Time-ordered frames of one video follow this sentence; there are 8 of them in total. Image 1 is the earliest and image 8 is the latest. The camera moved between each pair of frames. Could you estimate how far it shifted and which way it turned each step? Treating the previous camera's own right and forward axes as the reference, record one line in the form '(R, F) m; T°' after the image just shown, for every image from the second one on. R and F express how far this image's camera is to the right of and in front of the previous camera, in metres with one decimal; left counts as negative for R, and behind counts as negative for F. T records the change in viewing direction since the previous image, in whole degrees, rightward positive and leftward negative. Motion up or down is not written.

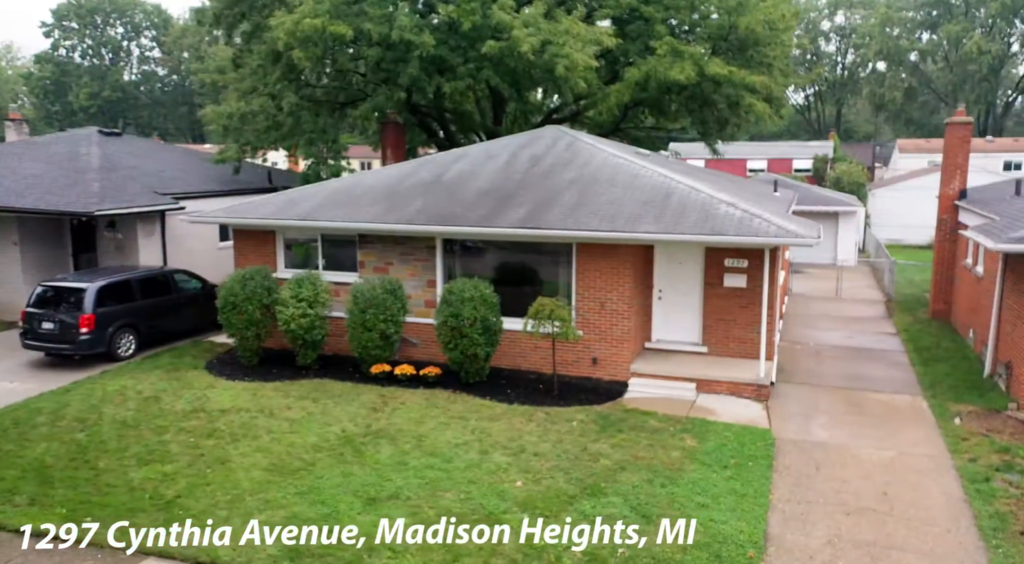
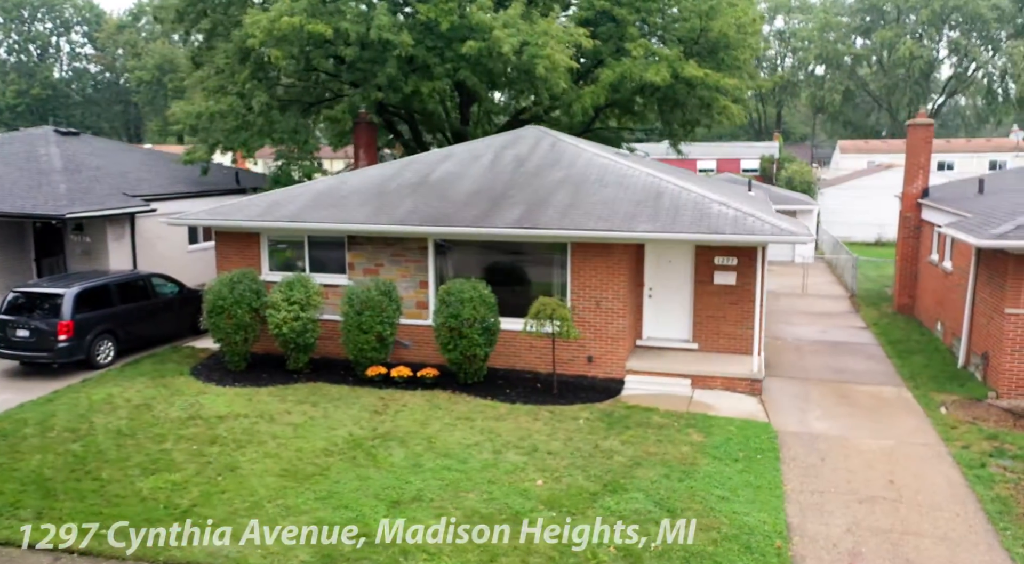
(-0.7, 0.0) m; +4°
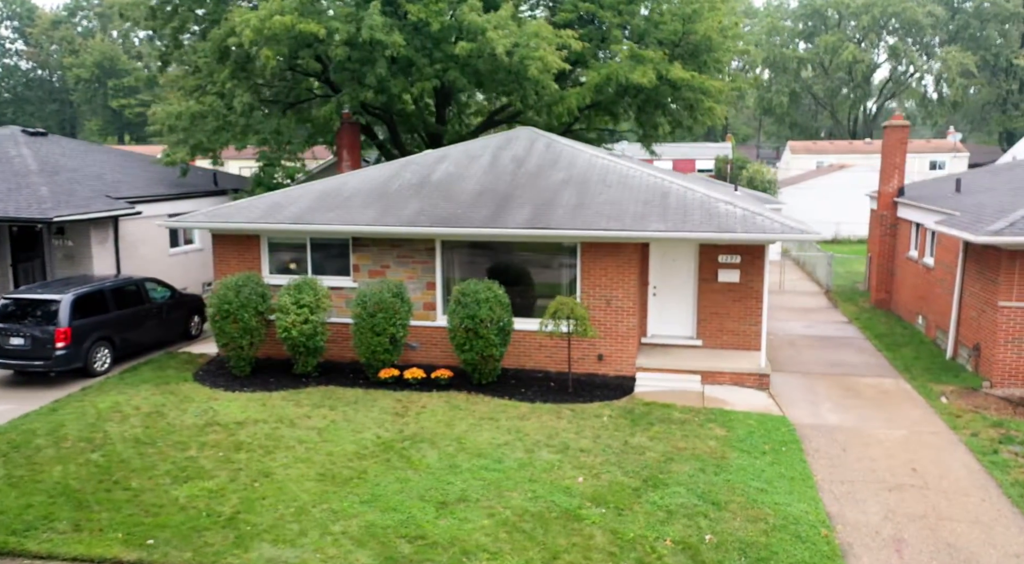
(-0.9, 0.0) m; +4°
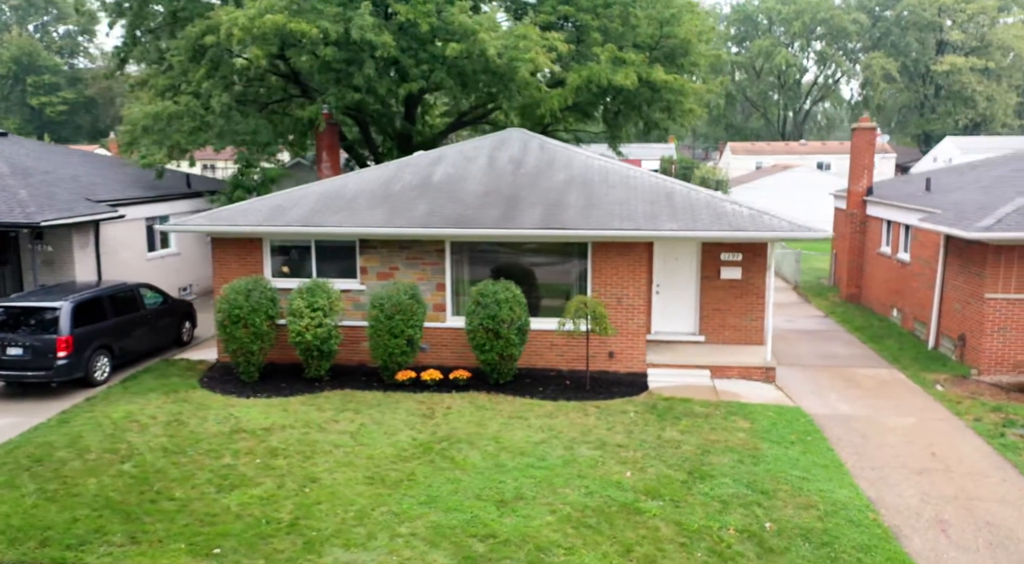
(-1.1, 0.0) m; +4°
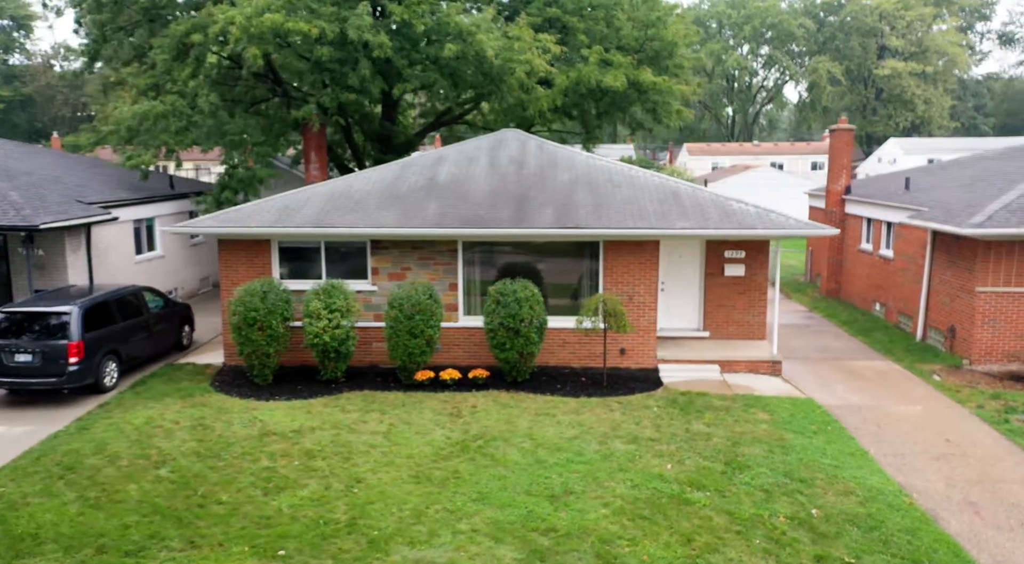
(-0.9, -0.1) m; +3°
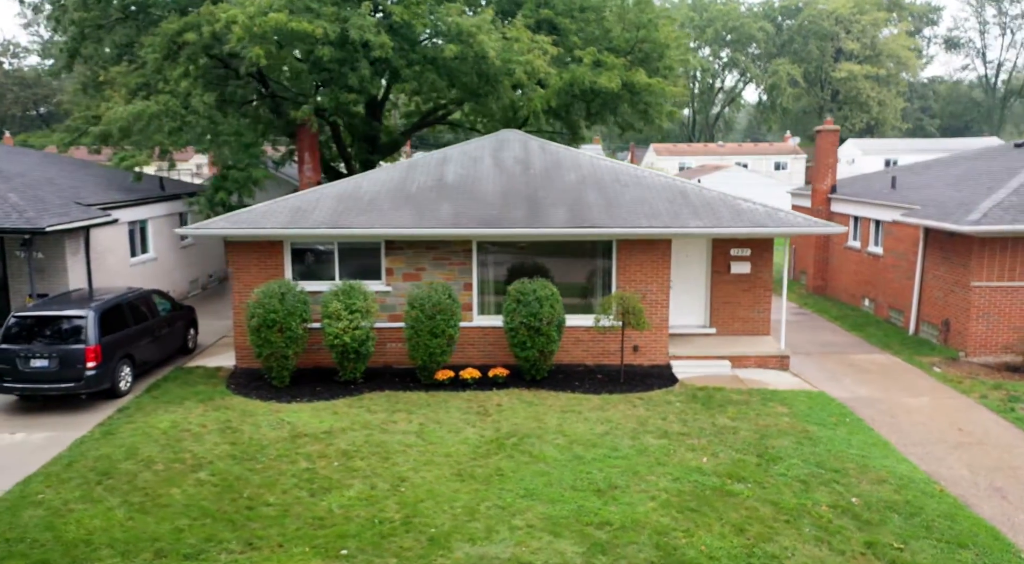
(-0.8, -0.1) m; +3°
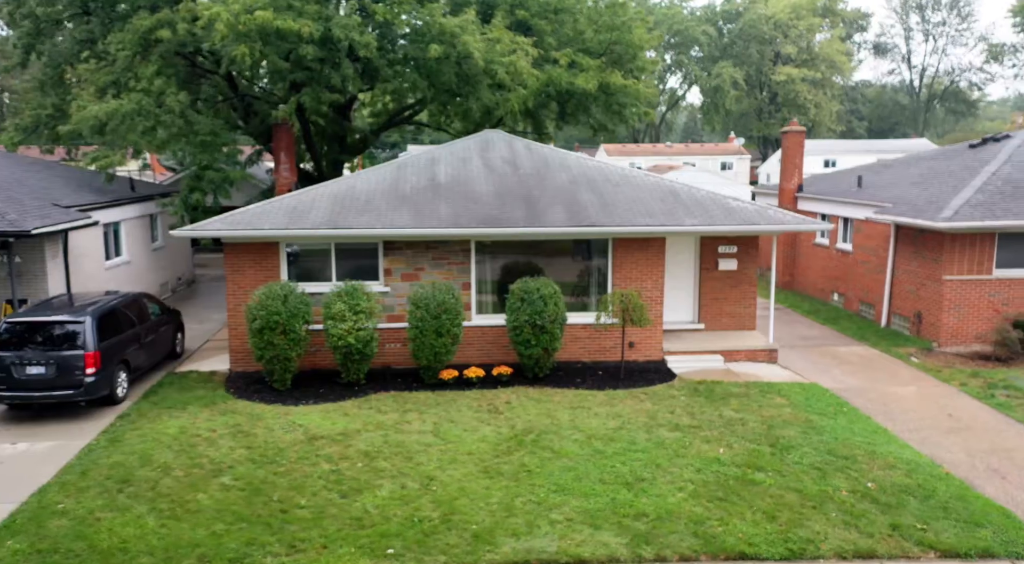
(-0.8, -0.1) m; +4°
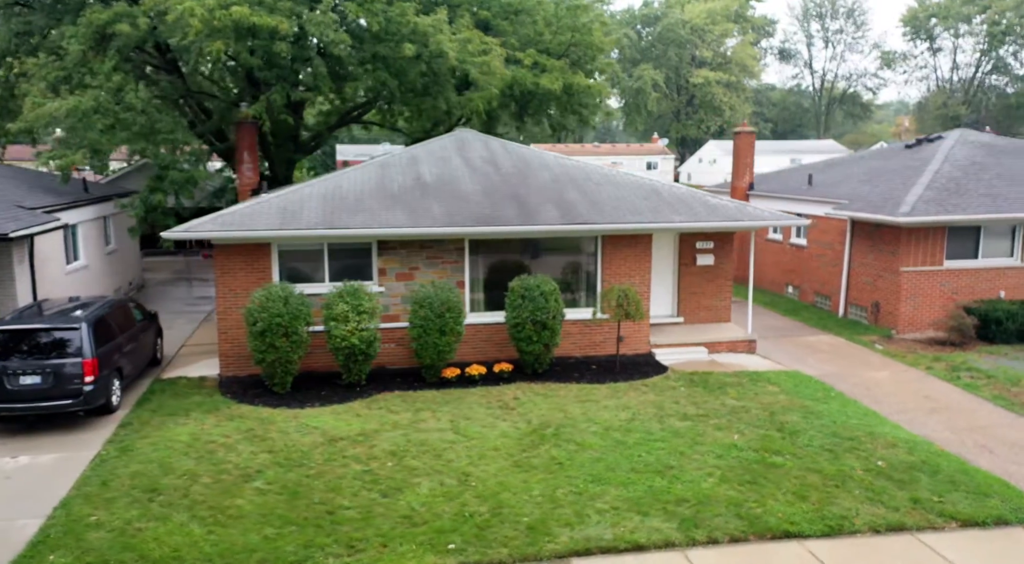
(-1.2, -0.1) m; +6°
